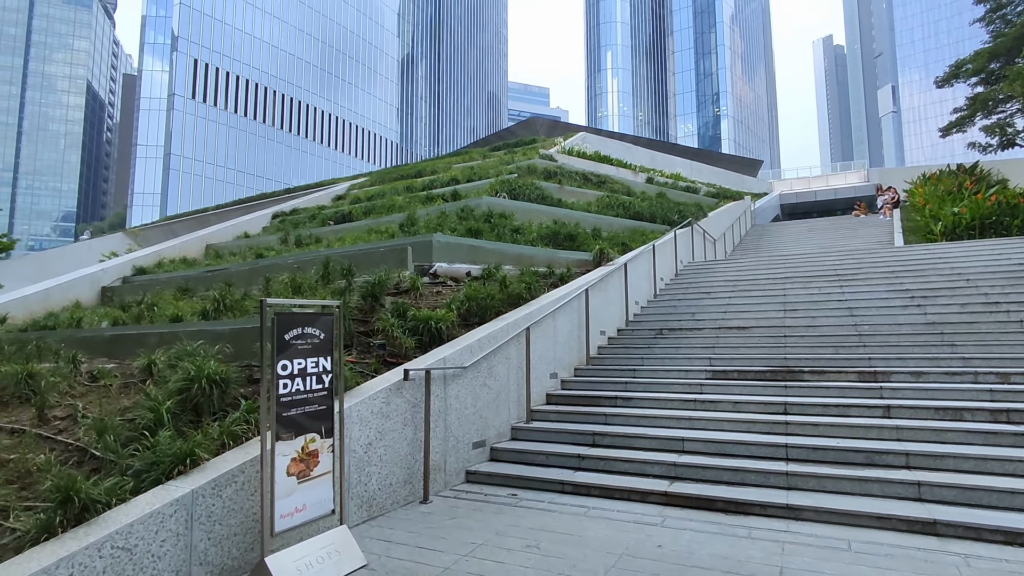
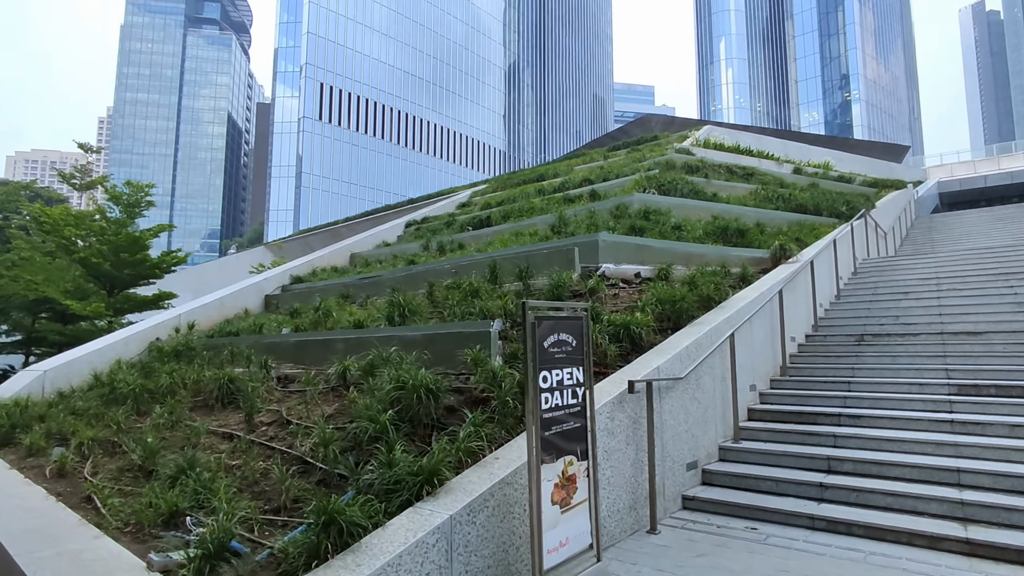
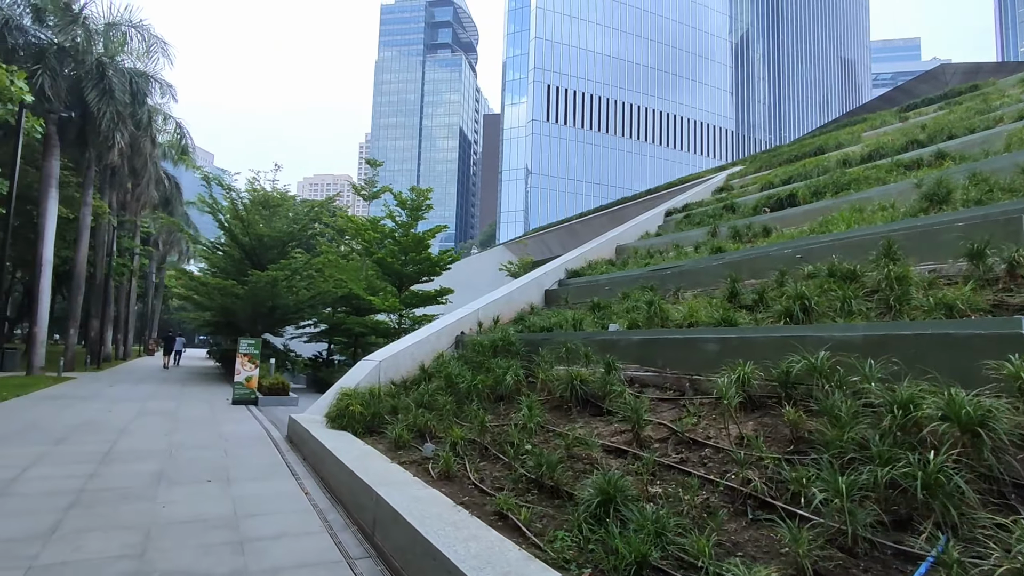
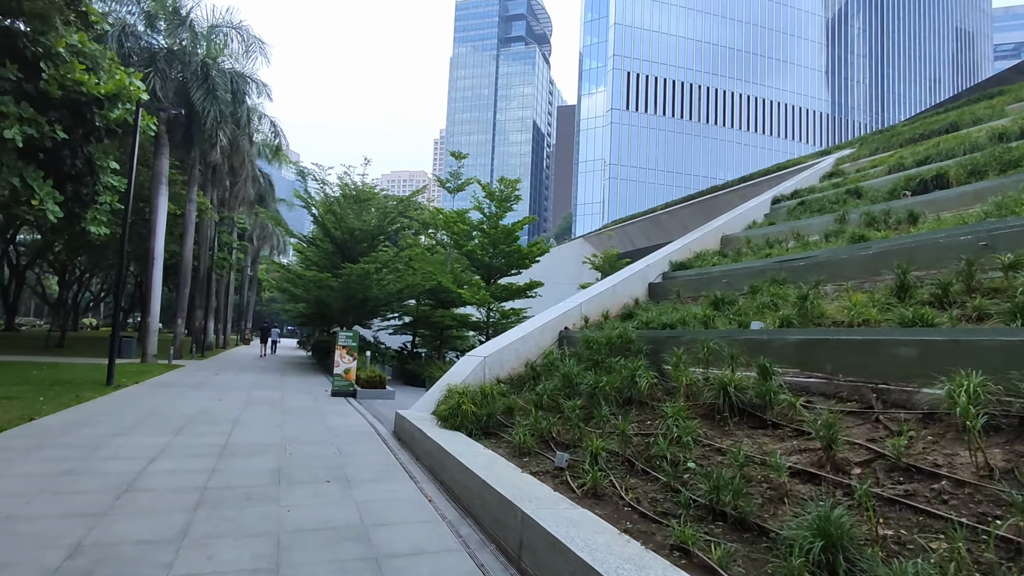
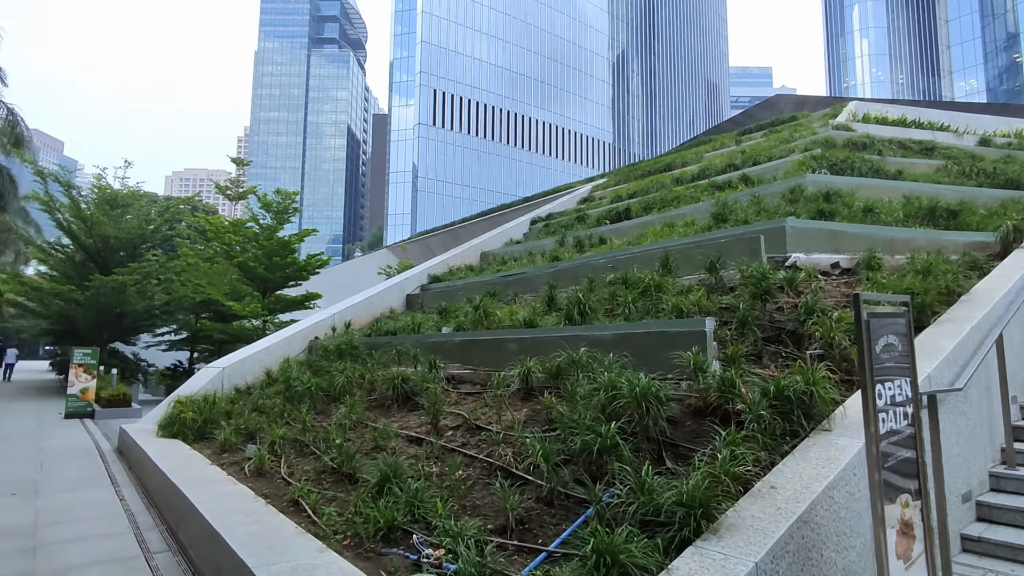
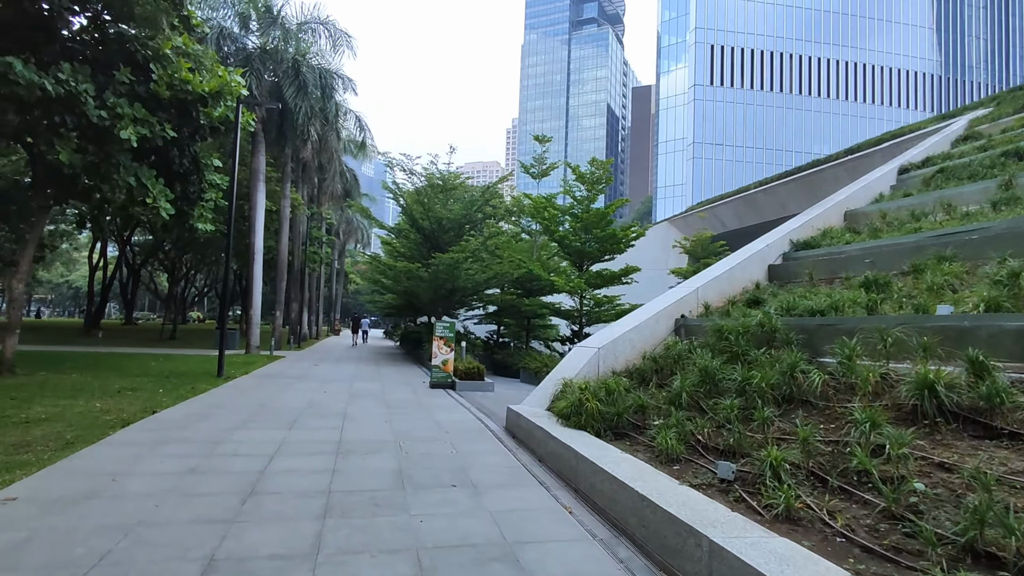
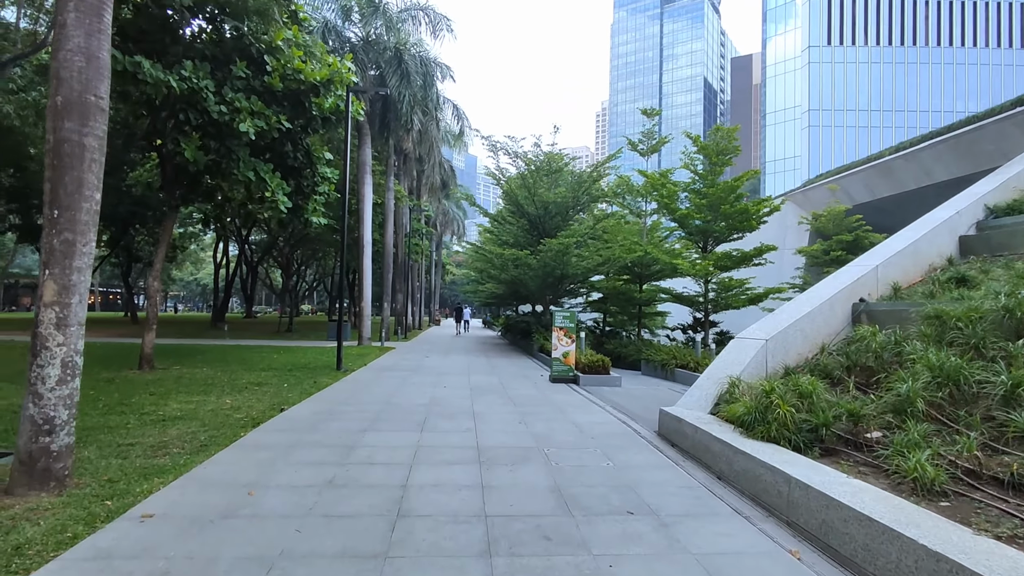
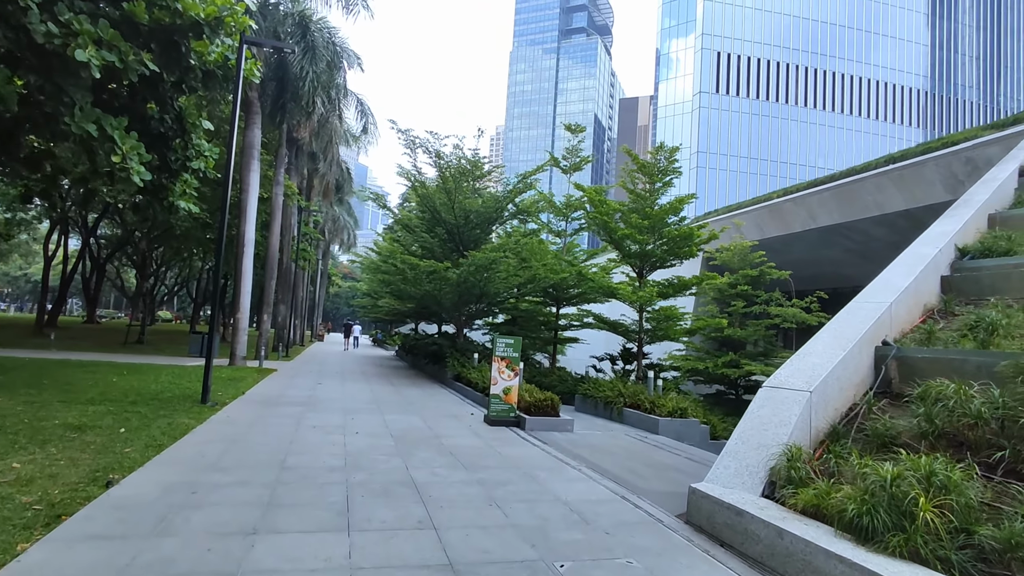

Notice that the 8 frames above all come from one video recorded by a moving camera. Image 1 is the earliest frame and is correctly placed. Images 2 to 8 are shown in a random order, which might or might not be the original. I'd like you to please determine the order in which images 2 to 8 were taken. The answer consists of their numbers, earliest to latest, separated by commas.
2, 5, 3, 4, 6, 7, 8
